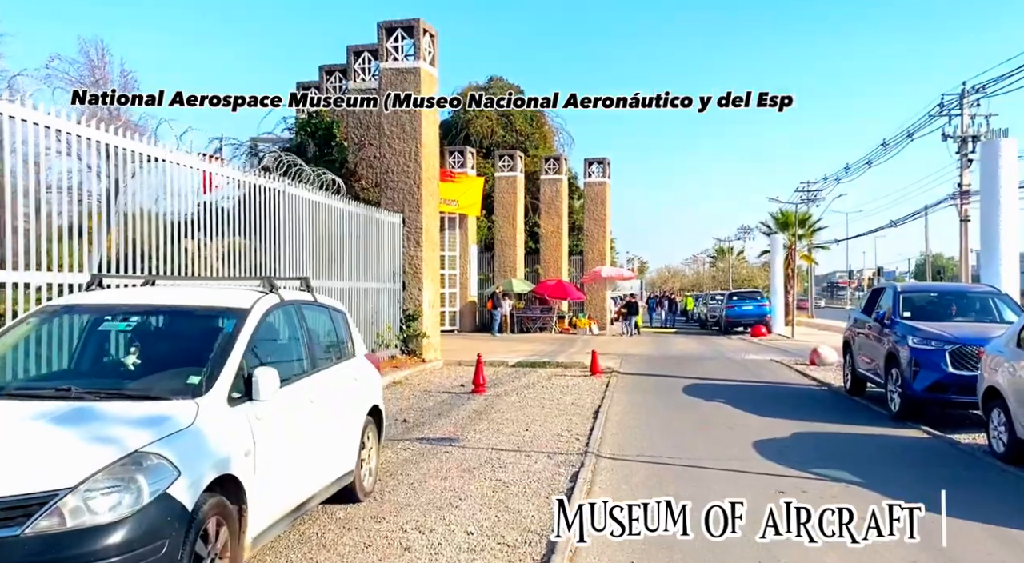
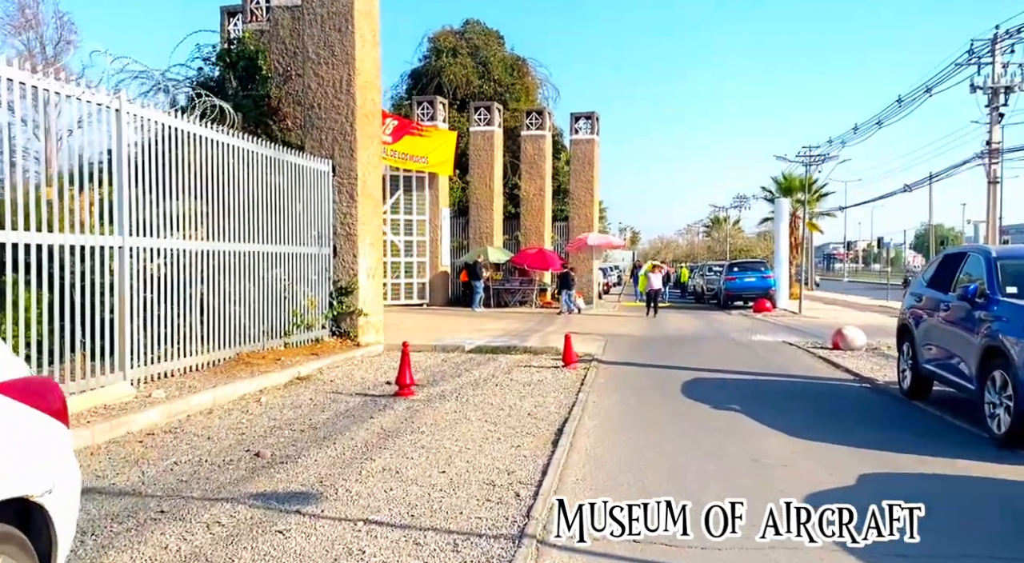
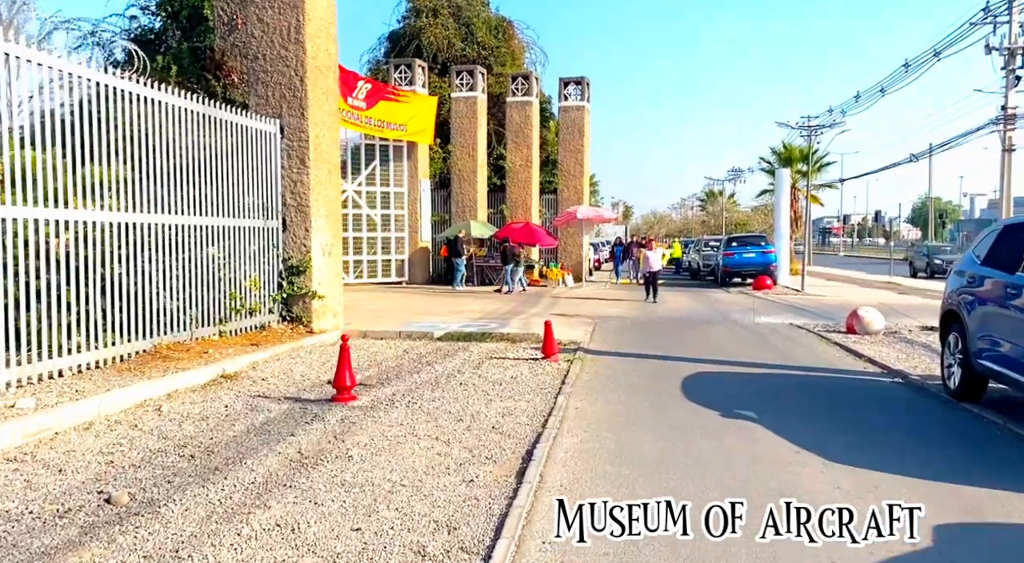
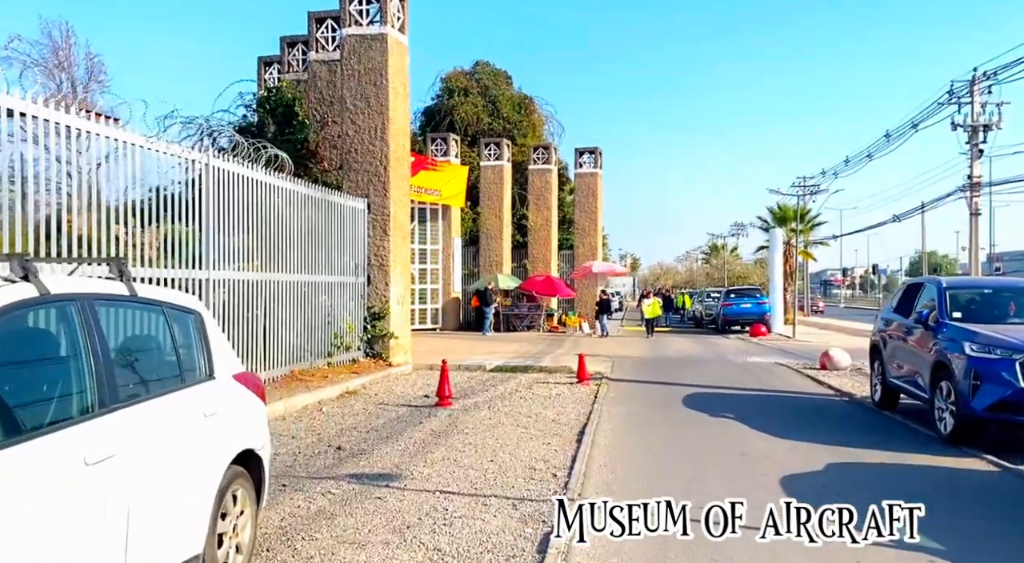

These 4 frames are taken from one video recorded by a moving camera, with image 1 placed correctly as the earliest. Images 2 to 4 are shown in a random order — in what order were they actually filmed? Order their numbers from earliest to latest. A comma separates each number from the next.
4, 2, 3
